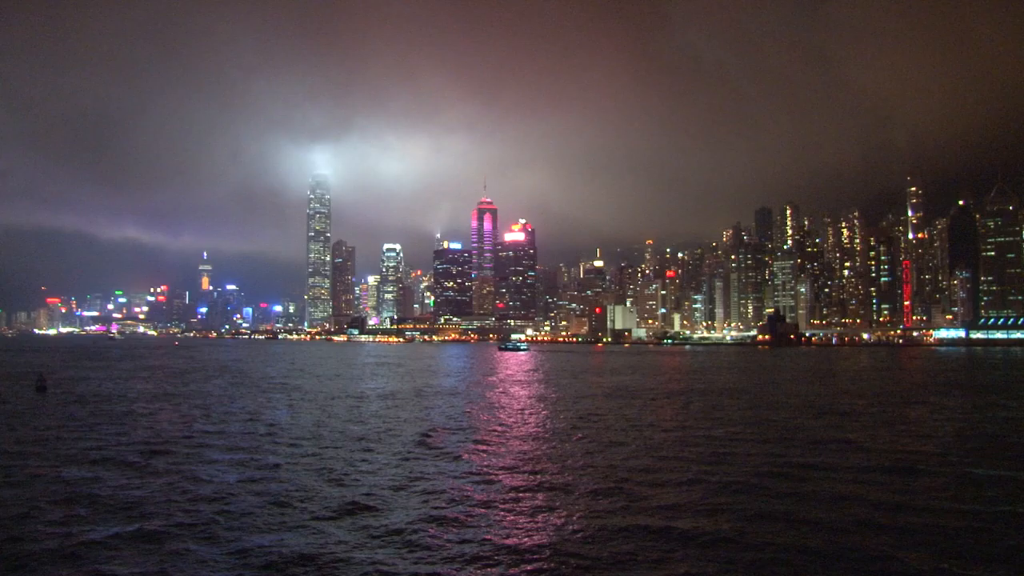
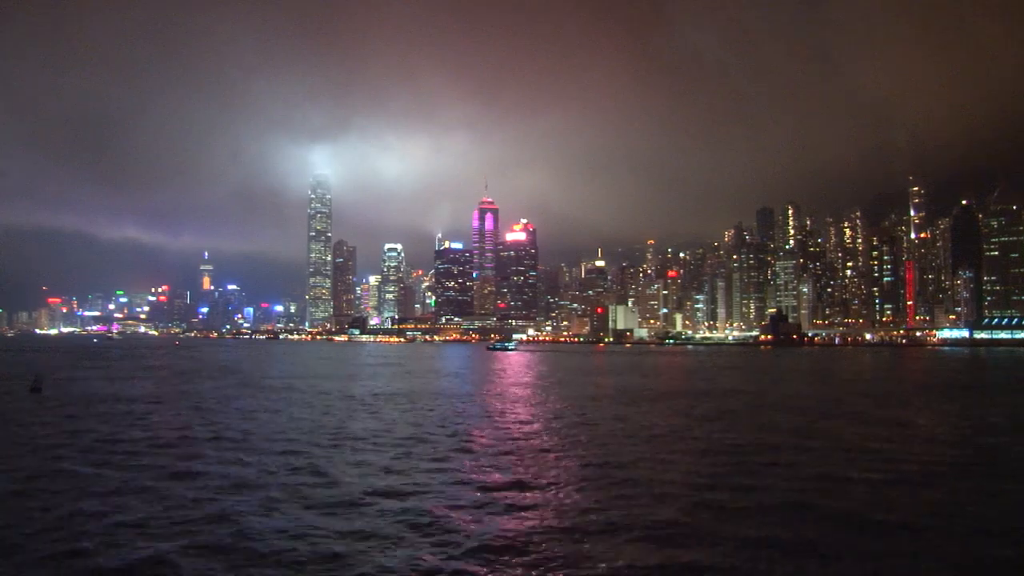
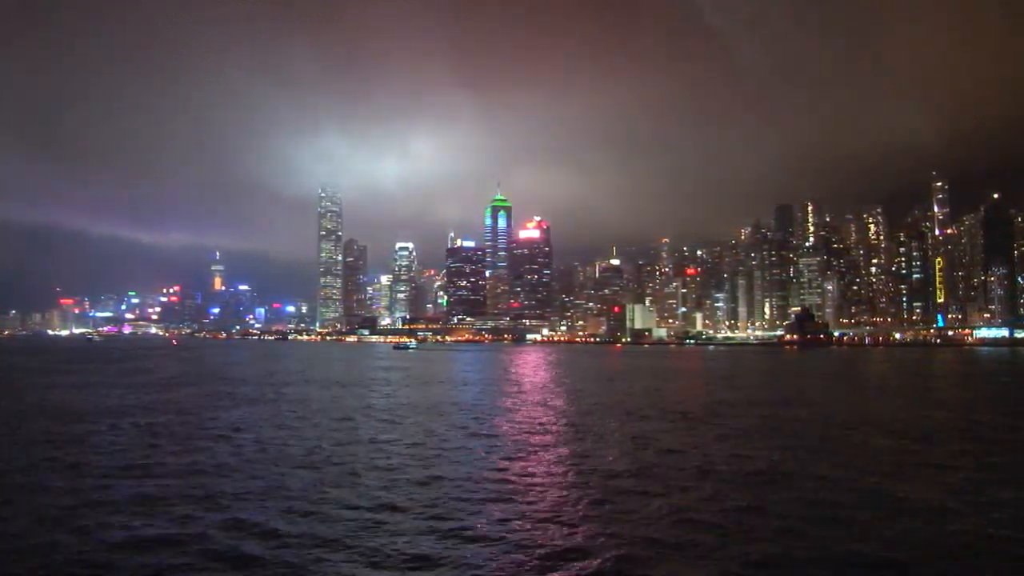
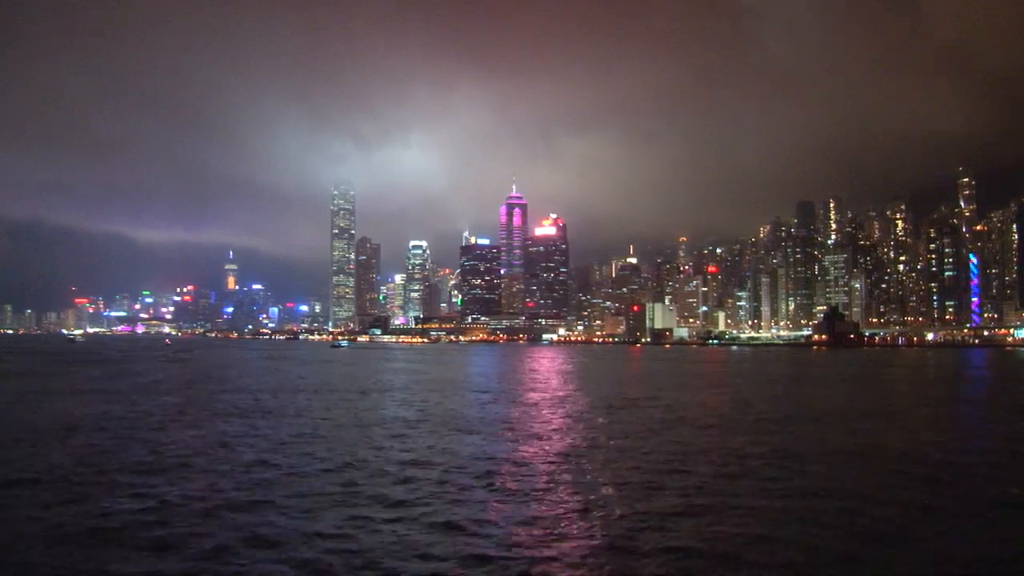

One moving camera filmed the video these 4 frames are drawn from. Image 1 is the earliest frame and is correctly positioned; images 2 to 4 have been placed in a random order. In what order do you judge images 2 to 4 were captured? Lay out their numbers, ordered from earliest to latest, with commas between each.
2, 3, 4
